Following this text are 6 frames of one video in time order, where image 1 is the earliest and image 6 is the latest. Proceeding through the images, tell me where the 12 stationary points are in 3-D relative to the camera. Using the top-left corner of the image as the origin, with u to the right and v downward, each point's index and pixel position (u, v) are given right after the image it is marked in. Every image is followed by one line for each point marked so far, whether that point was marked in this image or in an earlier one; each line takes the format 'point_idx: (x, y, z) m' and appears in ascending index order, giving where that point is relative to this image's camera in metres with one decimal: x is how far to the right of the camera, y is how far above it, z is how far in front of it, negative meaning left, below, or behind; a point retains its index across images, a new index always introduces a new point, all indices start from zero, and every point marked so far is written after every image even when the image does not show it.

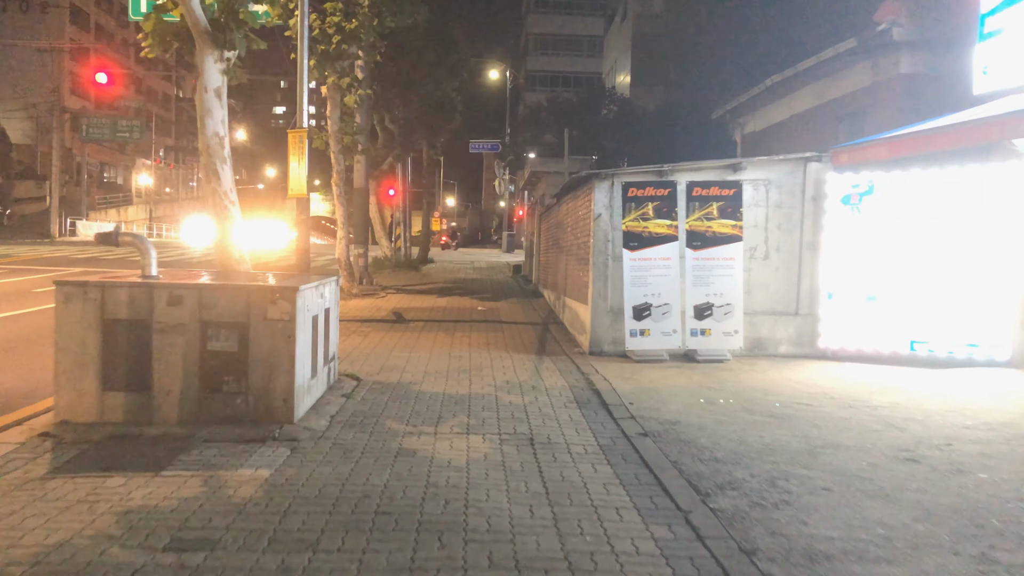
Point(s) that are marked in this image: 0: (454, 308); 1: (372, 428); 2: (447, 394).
0: (-1.0, -0.4, +15.5) m
1: (-1.0, -1.0, +6.3) m
2: (-0.6, -0.9, +7.5) m
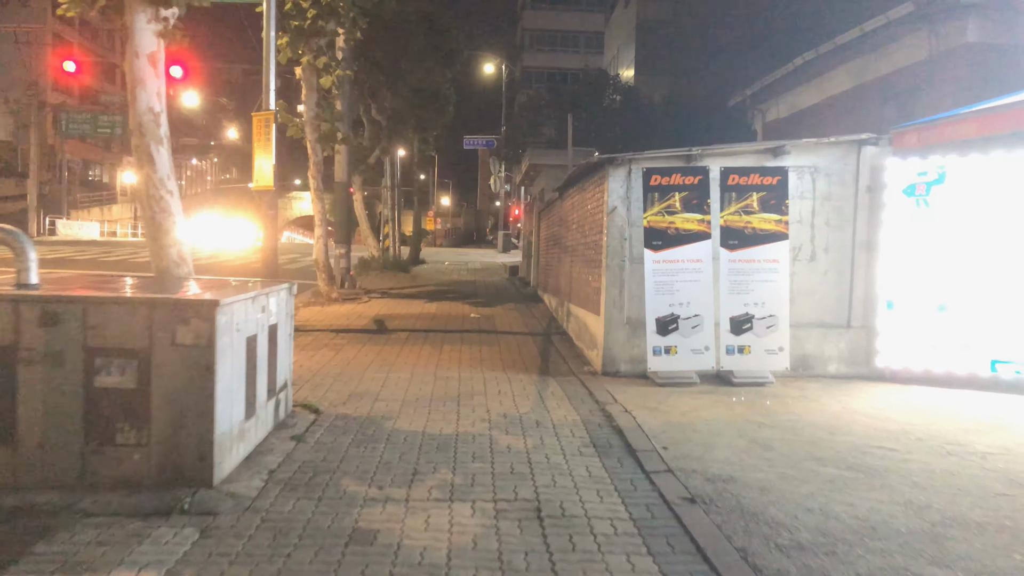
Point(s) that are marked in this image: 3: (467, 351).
0: (-1.1, -0.4, +13.8) m
1: (-1.0, -1.1, +4.6) m
2: (-0.6, -1.0, +5.9) m
3: (-0.5, -0.7, +10.0) m
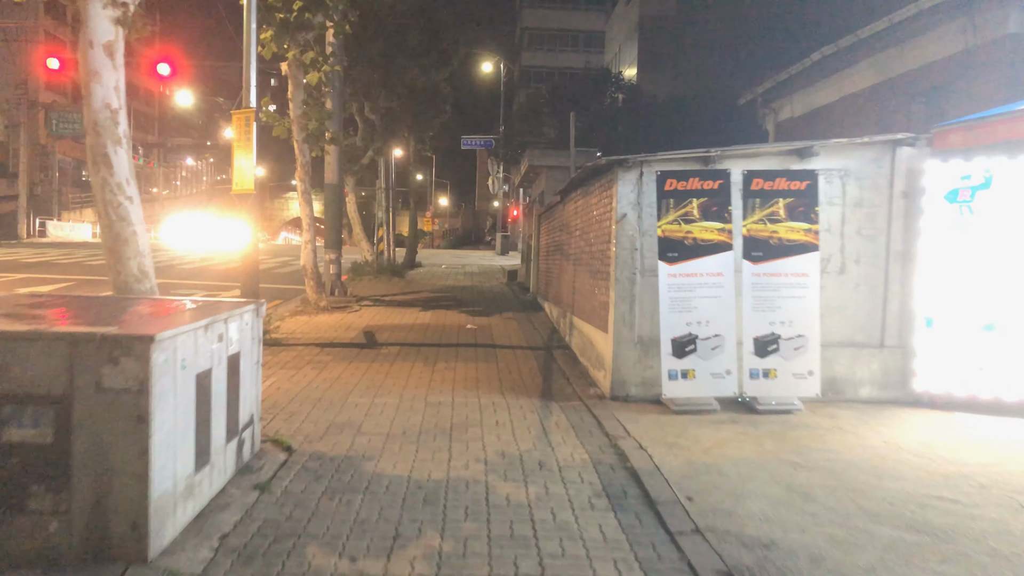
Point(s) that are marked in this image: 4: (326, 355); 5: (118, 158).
0: (-1.1, -0.6, +13.0) m
1: (-1.0, -1.2, +3.8) m
2: (-0.6, -1.1, +5.1) m
3: (-0.5, -0.9, +9.2) m
4: (-2.2, -0.8, +10.2) m
5: (-3.2, +1.1, +6.9) m
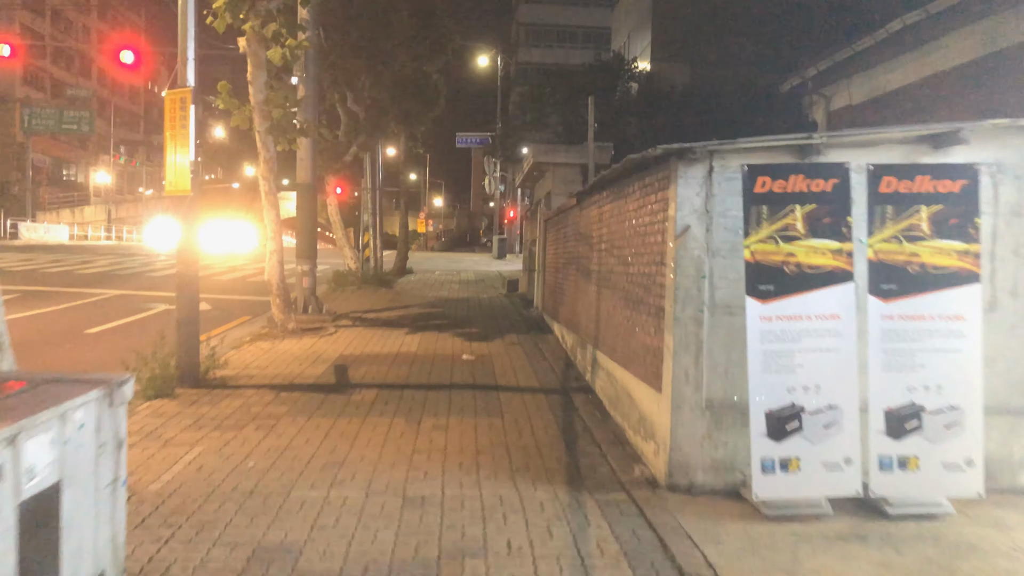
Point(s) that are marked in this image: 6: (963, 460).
0: (-1.0, -0.9, +10.7) m
1: (-0.9, -1.5, +1.6) m
2: (-0.5, -1.4, +2.8) m
3: (-0.5, -1.1, +6.9) m
4: (-2.1, -1.1, +7.9) m
5: (-3.1, +0.8, +4.6) m
6: (+2.5, -0.9, +4.8) m
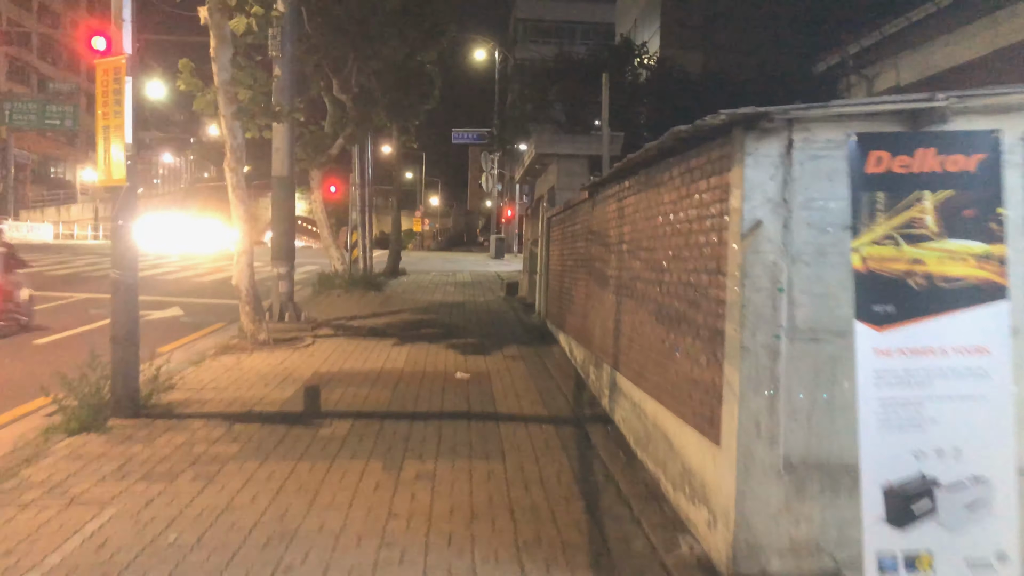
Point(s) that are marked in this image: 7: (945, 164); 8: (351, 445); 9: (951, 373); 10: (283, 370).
0: (-1.0, -0.9, +9.3) m
1: (-0.9, -1.6, +0.1) m
2: (-0.4, -1.5, +1.4) m
3: (-0.4, -1.2, +5.5) m
4: (-2.1, -1.1, +6.4) m
5: (-3.1, +0.7, +3.2) m
6: (+2.6, -1.0, +3.3) m
7: (+1.7, +0.5, +3.4) m
8: (-1.2, -1.1, +6.3) m
9: (+1.7, -0.3, +3.3) m
10: (-2.5, -0.9, +9.4) m
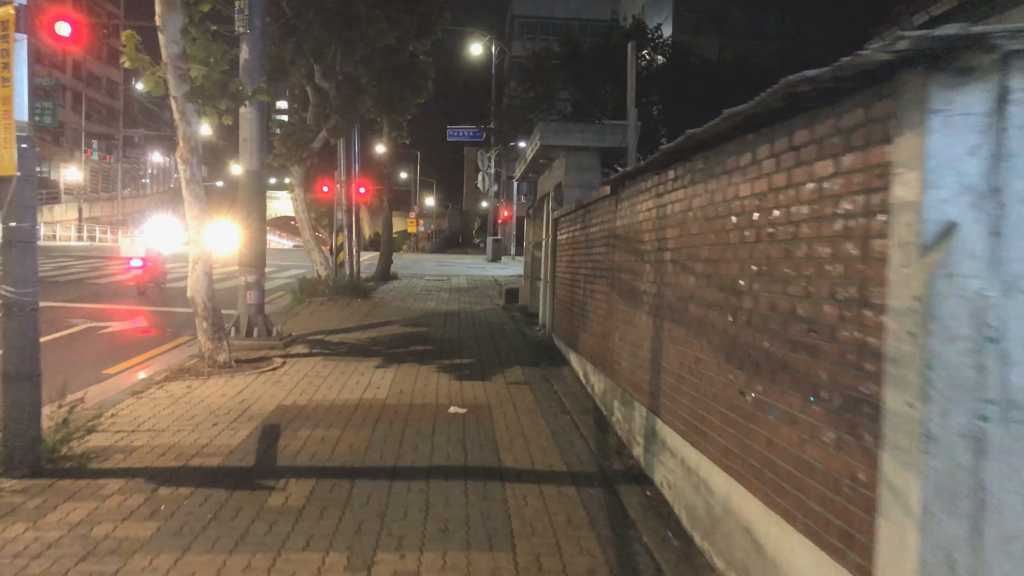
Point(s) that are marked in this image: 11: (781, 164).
0: (-1.0, -1.1, +7.7) m
1: (-0.8, -1.7, -1.5) m
2: (-0.3, -1.6, -0.2) m
3: (-0.4, -1.4, +3.9) m
4: (-2.0, -1.3, +4.8) m
5: (-3.0, +0.6, +1.6) m
6: (+2.6, -1.2, +1.7) m
7: (+1.8, +0.4, +1.8) m
8: (-1.1, -1.3, +4.7) m
9: (+1.8, -0.4, +1.7) m
10: (-2.5, -1.0, +7.8) m
11: (+1.1, +0.5, +3.4) m
